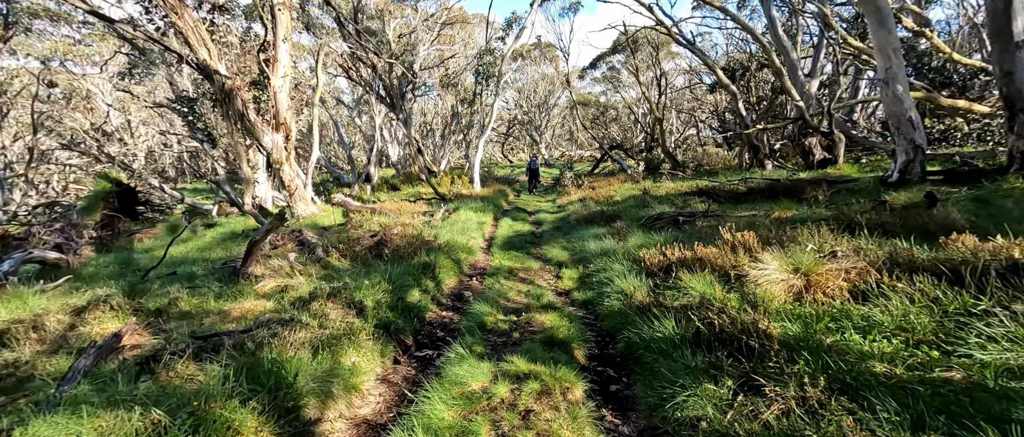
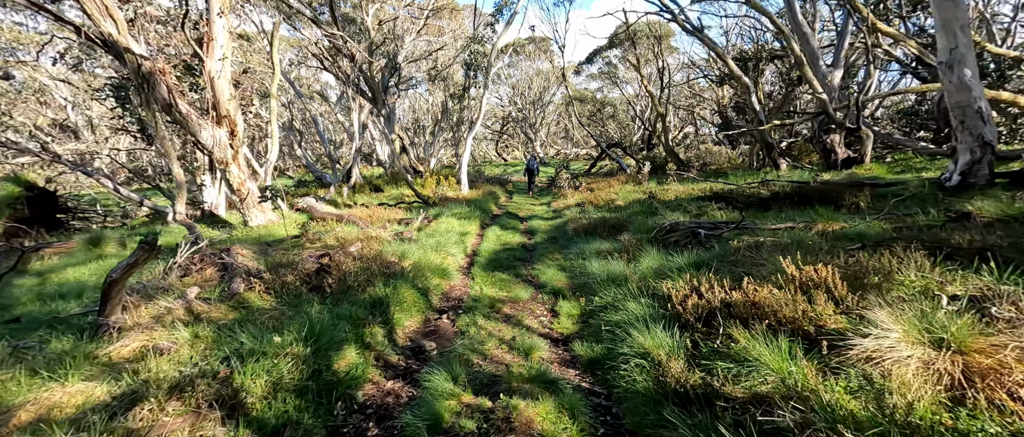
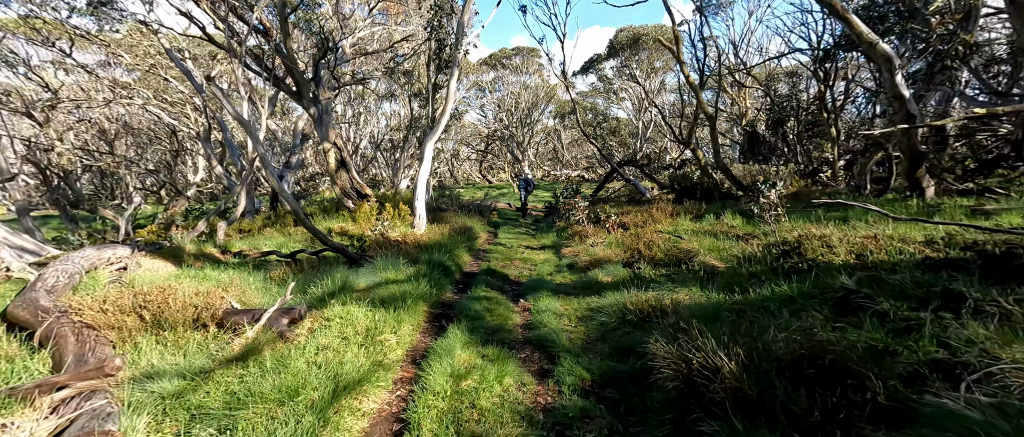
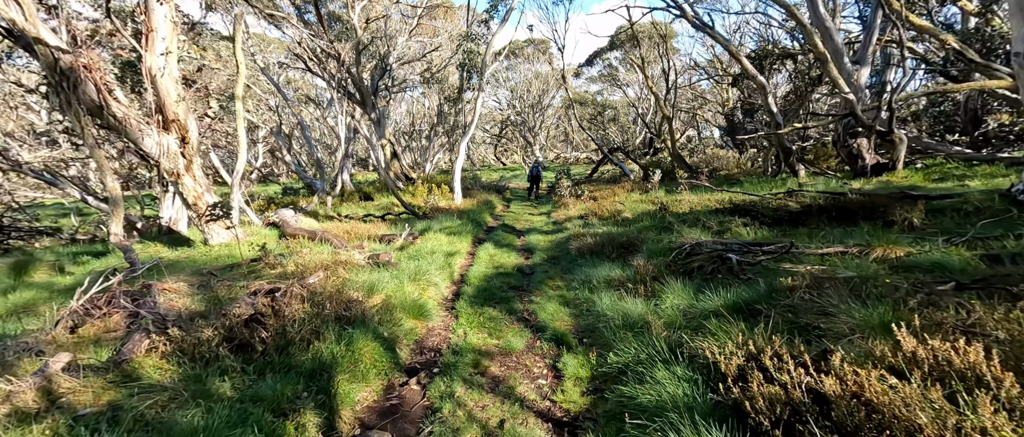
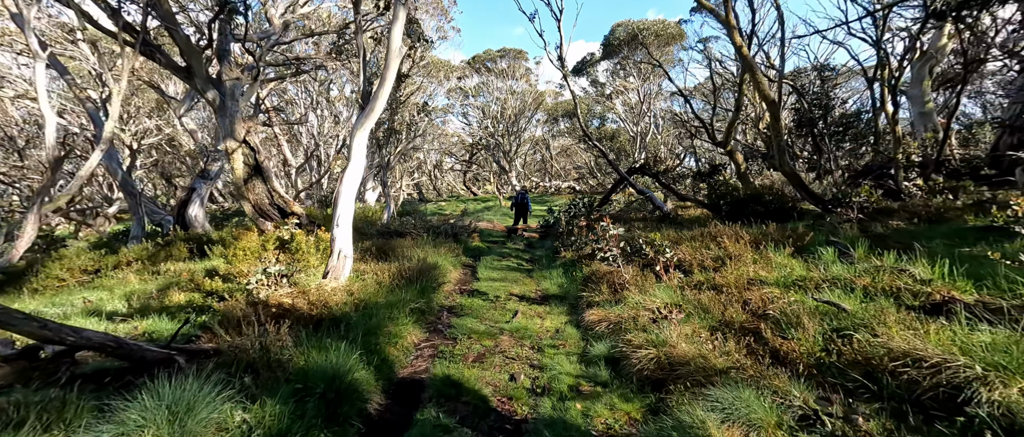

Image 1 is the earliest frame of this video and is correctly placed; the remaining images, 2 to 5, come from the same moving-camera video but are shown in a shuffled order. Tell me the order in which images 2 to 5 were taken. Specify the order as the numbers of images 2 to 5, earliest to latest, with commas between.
2, 4, 3, 5
